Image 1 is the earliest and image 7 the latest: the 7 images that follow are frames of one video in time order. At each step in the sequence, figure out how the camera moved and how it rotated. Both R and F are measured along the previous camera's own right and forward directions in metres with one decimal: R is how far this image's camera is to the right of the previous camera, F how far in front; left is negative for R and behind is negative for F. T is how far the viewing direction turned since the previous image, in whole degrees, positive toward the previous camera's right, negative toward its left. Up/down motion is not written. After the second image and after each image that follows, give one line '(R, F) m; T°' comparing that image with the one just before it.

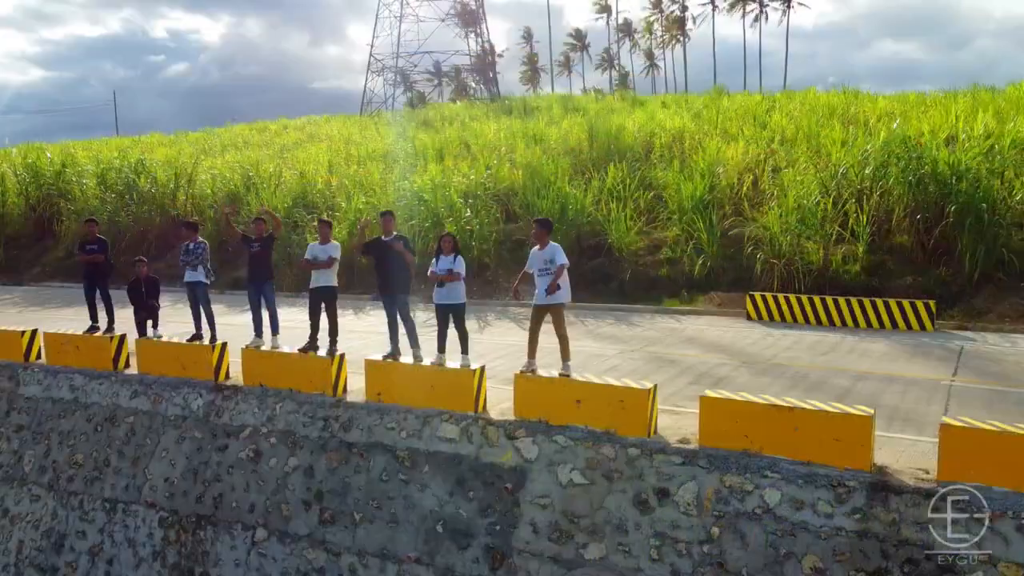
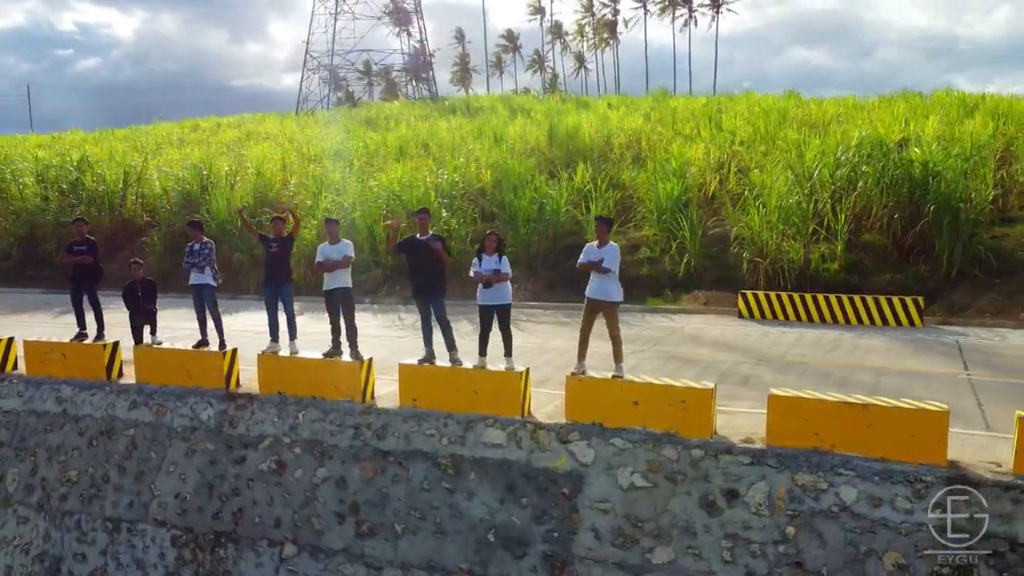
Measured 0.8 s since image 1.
(-1.0, +0.2) m; +5°
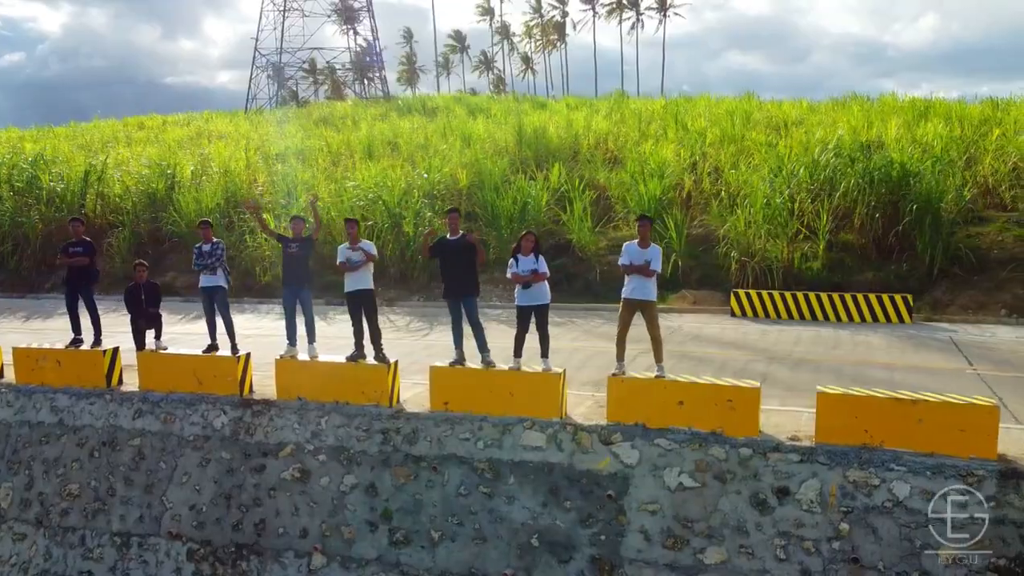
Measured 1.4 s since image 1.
(-0.8, +0.1) m; +4°
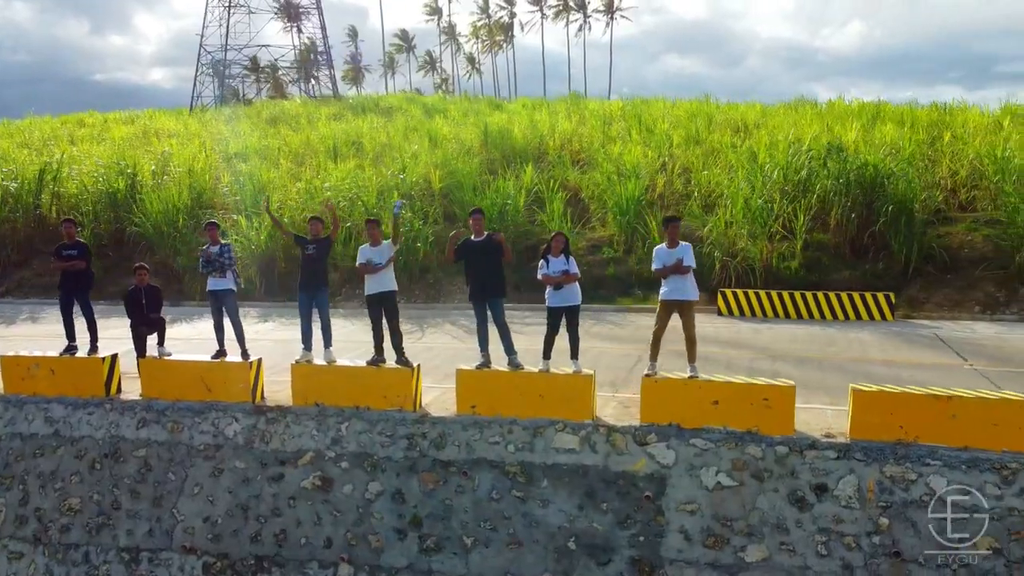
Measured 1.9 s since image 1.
(-0.7, +0.1) m; +4°
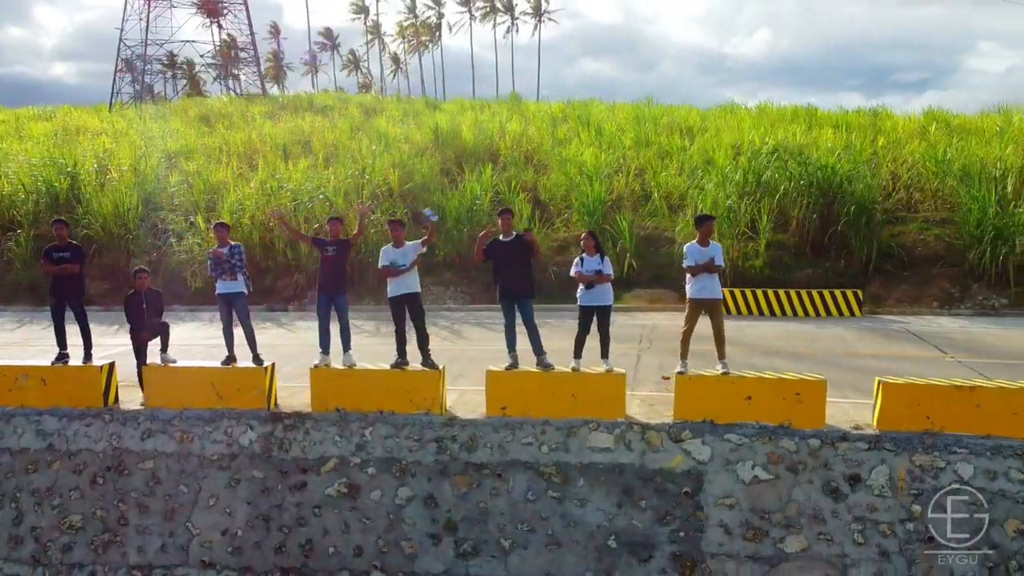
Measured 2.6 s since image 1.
(-0.9, +0.1) m; +6°
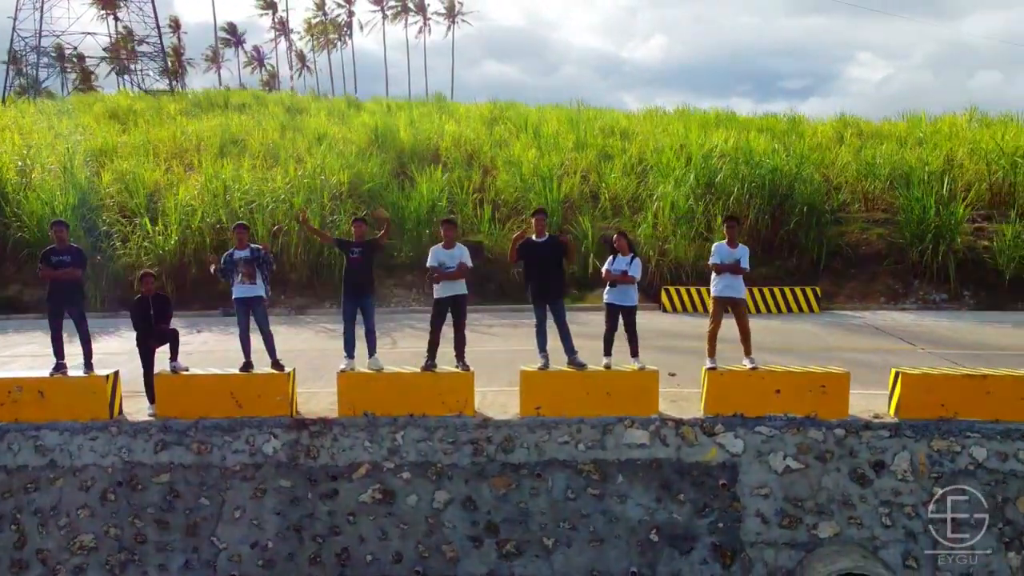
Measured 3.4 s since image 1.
(-1.1, 0.0) m; +7°
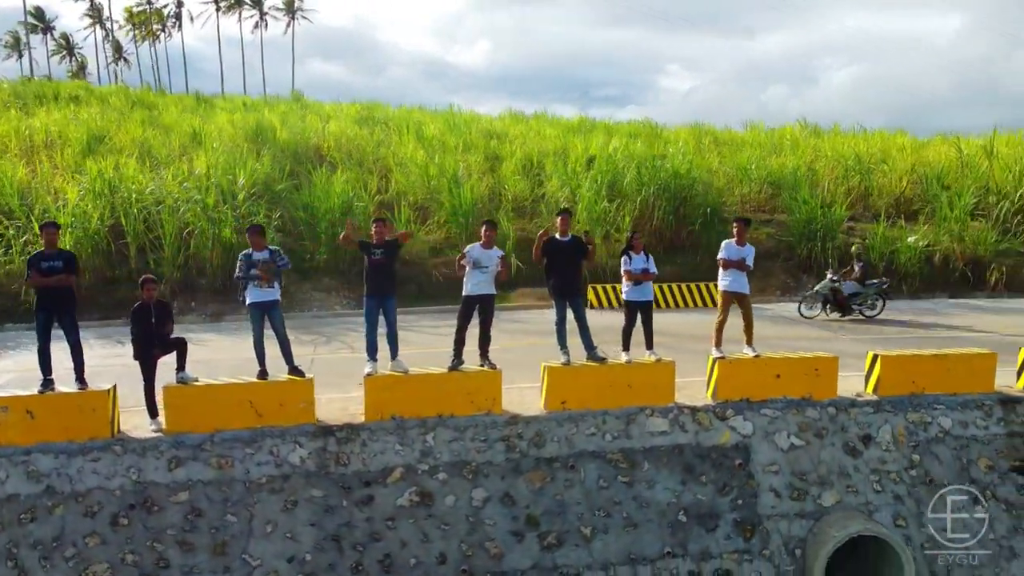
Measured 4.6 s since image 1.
(-1.6, 0.0) m; +12°
